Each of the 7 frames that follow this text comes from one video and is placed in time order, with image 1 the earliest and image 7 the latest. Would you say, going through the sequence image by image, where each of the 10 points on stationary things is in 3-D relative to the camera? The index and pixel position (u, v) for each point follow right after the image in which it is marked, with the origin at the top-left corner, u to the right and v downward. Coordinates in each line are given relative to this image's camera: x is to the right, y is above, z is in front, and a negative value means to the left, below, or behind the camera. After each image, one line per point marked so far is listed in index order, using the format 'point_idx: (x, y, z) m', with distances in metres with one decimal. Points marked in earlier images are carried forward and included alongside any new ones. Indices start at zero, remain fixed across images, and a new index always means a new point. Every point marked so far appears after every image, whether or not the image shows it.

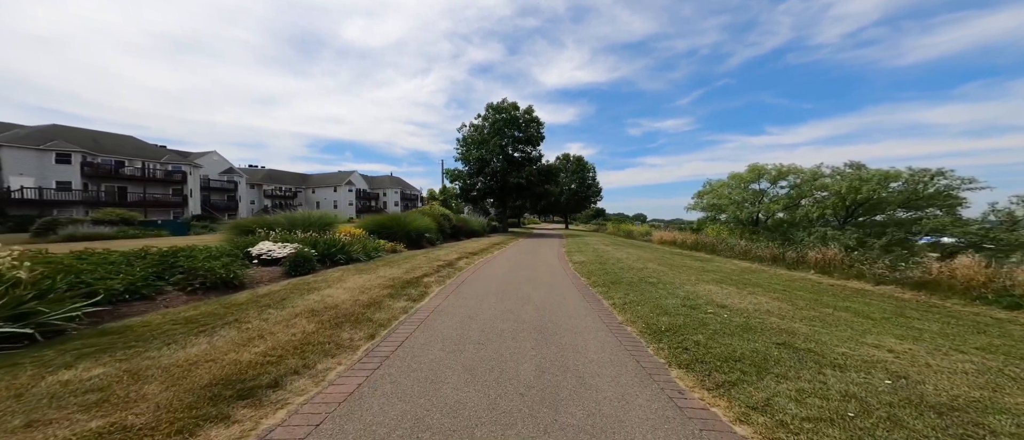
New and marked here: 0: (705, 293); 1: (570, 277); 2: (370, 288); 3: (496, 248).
0: (+3.5, -1.3, +6.5) m
1: (+1.5, -1.5, +9.3) m
2: (-2.5, -1.2, +6.2) m
3: (-1.1, -1.6, +18.8) m
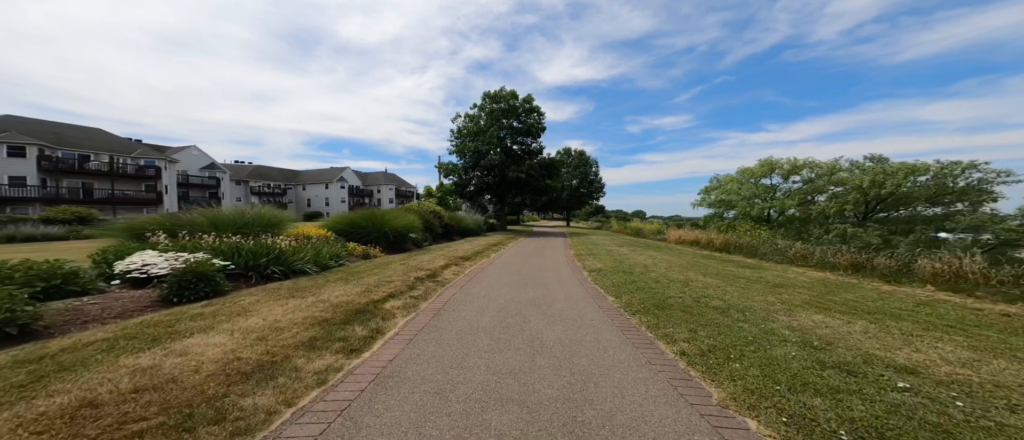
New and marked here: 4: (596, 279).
0: (+3.6, -1.3, +4.1) m
1: (+1.5, -1.5, +6.9) m
2: (-2.4, -1.1, +3.8) m
3: (-0.9, -1.5, +16.4) m
4: (+2.0, -1.4, +8.5) m
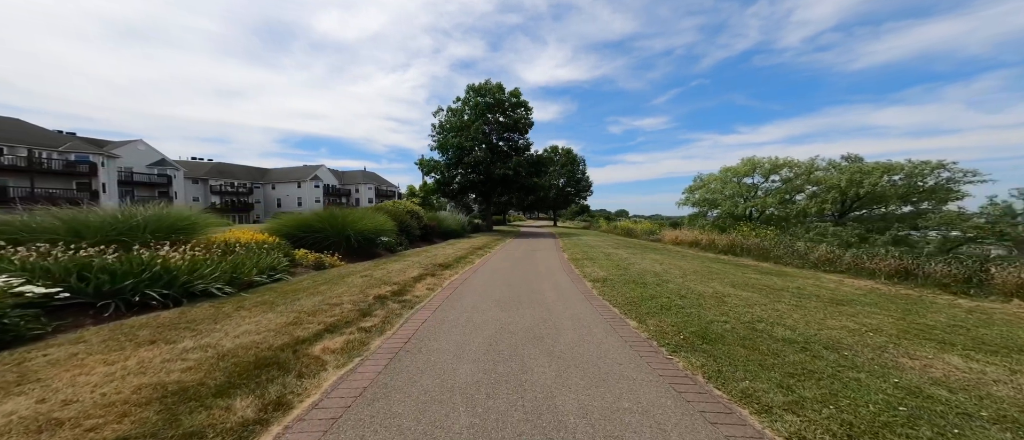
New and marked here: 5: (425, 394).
0: (+3.6, -1.2, +2.6) m
1: (+1.4, -1.4, +5.3) m
2: (-2.4, -1.1, +2.1) m
3: (-1.5, -1.5, +14.7) m
4: (+1.8, -1.4, +6.9) m
5: (-0.7, -1.4, +2.9) m
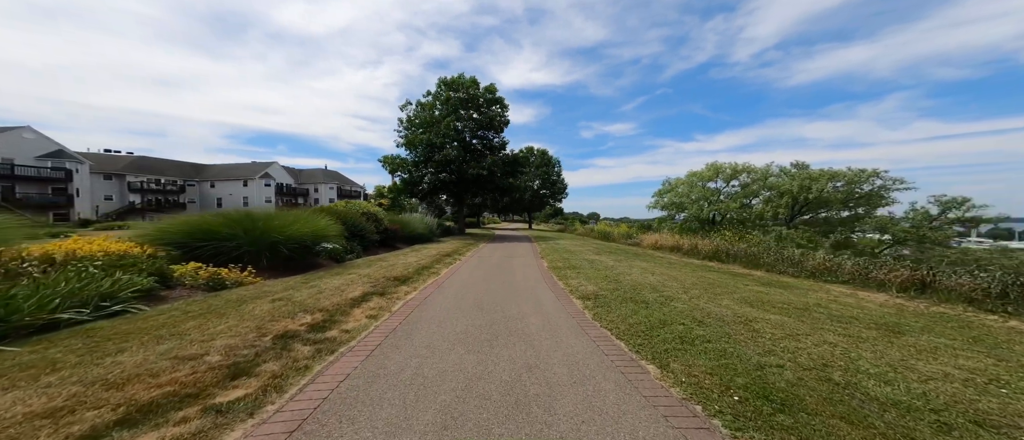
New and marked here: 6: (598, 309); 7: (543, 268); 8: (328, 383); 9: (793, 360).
0: (+3.5, -1.3, +1.4) m
1: (+1.1, -1.5, +3.8) m
2: (-2.5, -1.1, +0.3) m
3: (-2.5, -1.6, +13.0) m
4: (+1.4, -1.5, +5.5) m
5: (-0.8, -1.4, +1.2) m
6: (+1.5, -1.5, +5.8) m
7: (+1.0, -1.5, +11.1) m
8: (-1.5, -1.3, +3.0) m
9: (+2.8, -1.4, +3.6) m
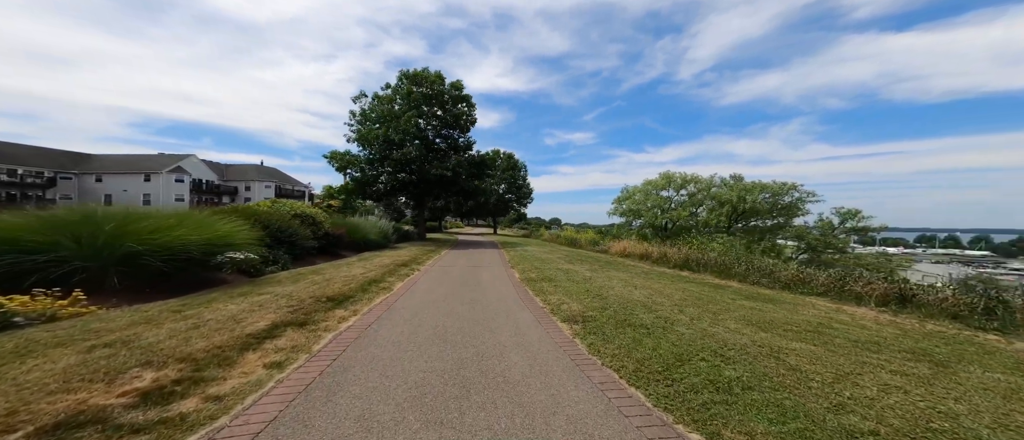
0: (+3.6, -1.3, +0.5) m
1: (+1.0, -1.5, +2.7) m
2: (-2.2, -1.1, -1.2) m
3: (-3.7, -1.7, +11.4) m
4: (+1.1, -1.5, +4.3) m
5: (-0.6, -1.4, -0.1) m
6: (+1.1, -1.6, +4.7) m
7: (0.0, -1.6, +9.9) m
8: (-1.5, -1.3, +1.5) m
9: (+2.7, -1.5, +2.6) m
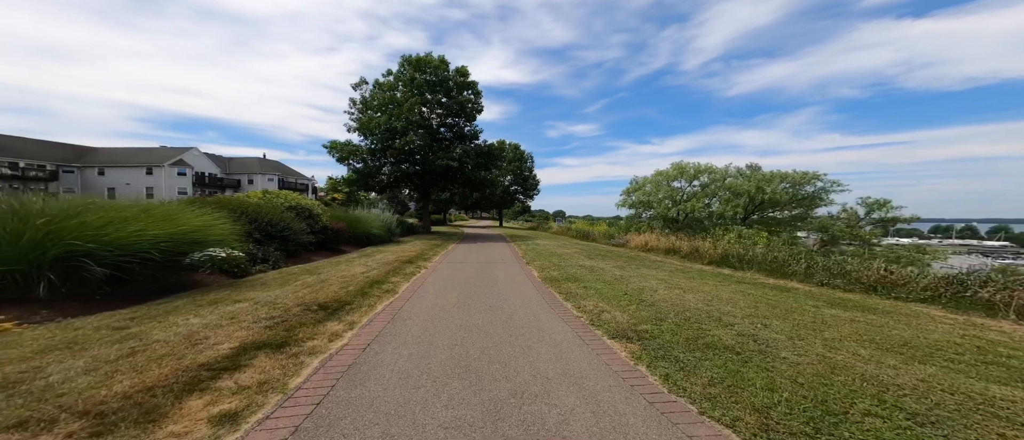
0: (+4.0, -1.2, -1.1) m
1: (+1.4, -1.4, +1.2) m
2: (-1.8, -1.1, -2.5) m
3: (-2.9, -1.5, +10.1) m
4: (+1.6, -1.4, +2.9) m
5: (-0.2, -1.4, -1.5) m
6: (+1.6, -1.5, +3.3) m
7: (+0.7, -1.4, +8.5) m
8: (-1.1, -1.3, +0.2) m
9: (+3.2, -1.4, +1.1) m
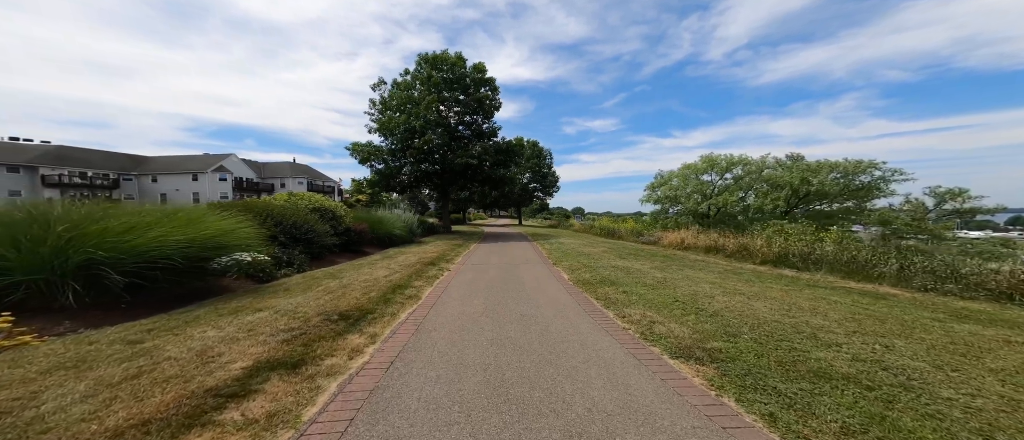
0: (+4.2, -1.2, -2.3) m
1: (+1.8, -1.4, +0.2) m
2: (-1.7, -1.1, -3.4) m
3: (-2.0, -1.5, +9.3) m
4: (+2.0, -1.4, +1.9) m
5: (-0.1, -1.4, -2.4) m
6: (+2.1, -1.4, +2.2) m
7: (+1.5, -1.4, +7.5) m
8: (-0.8, -1.3, -0.7) m
9: (+3.5, -1.3, 0.0) m
